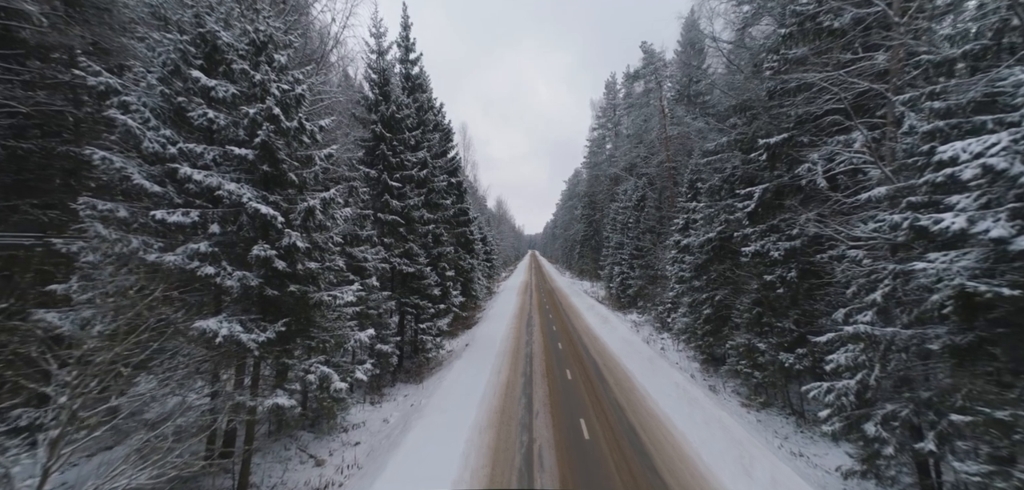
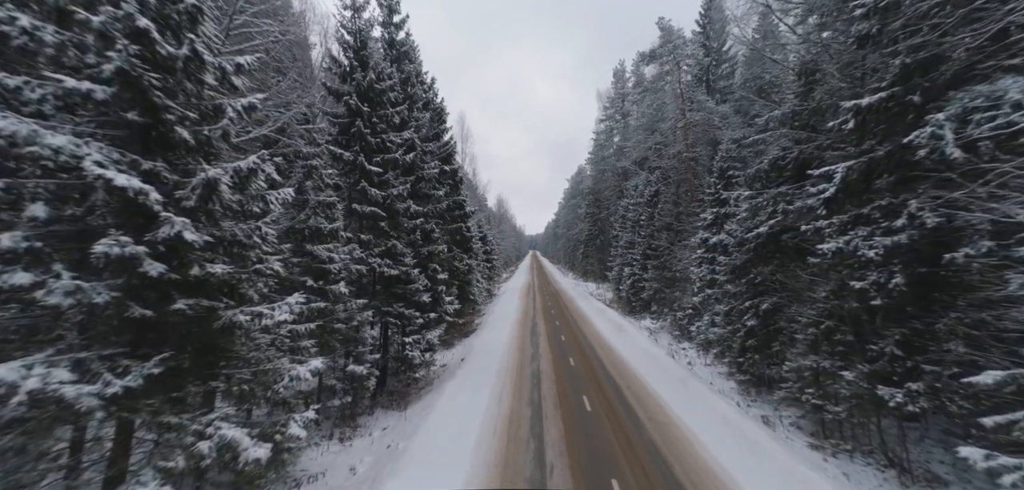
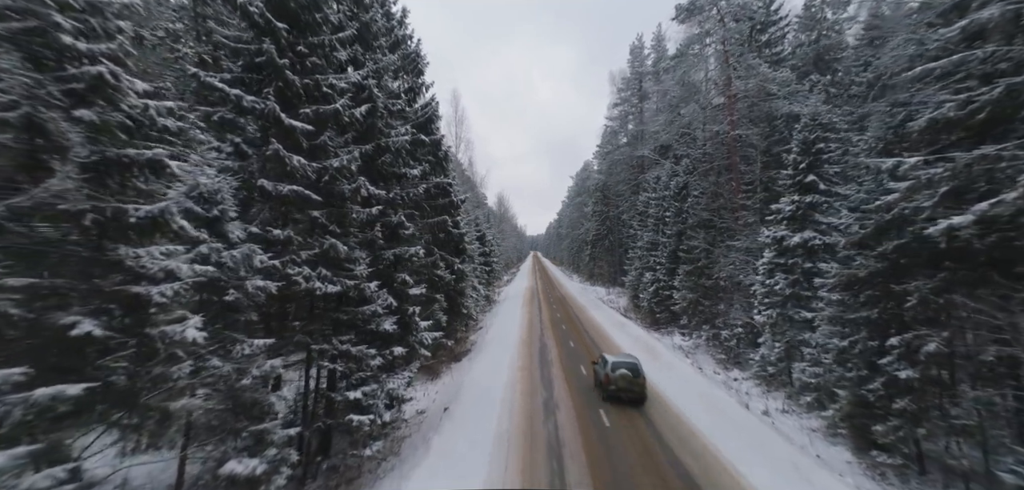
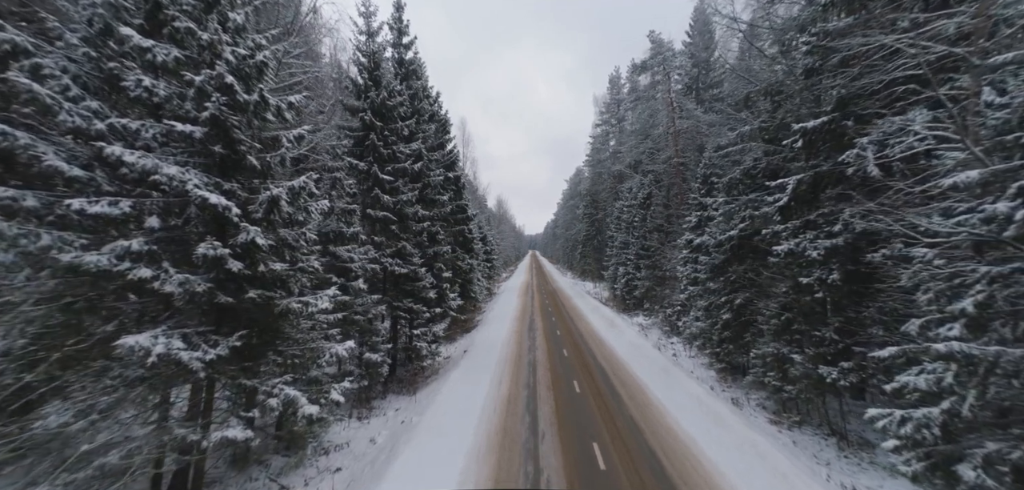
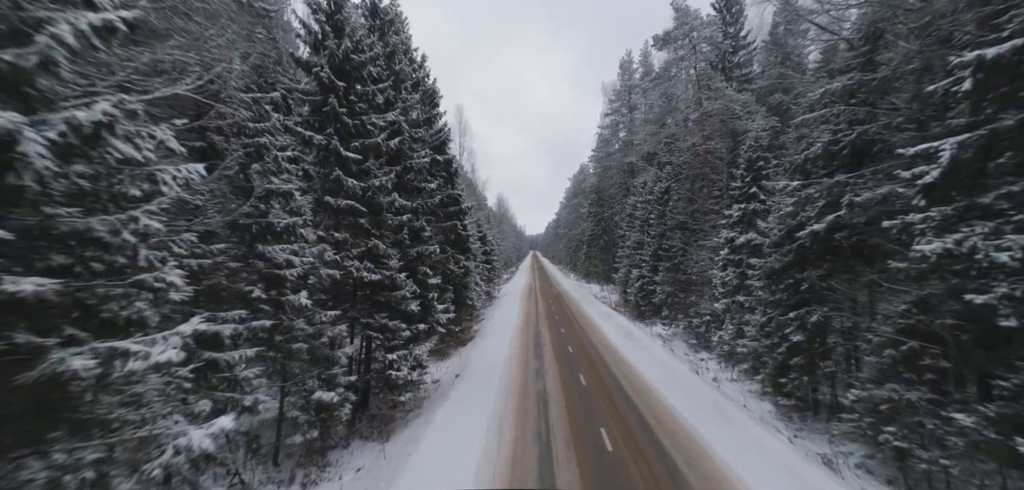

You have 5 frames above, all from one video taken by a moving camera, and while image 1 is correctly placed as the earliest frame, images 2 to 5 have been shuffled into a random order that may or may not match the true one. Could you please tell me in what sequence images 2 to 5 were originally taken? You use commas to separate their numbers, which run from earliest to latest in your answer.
4, 2, 5, 3
